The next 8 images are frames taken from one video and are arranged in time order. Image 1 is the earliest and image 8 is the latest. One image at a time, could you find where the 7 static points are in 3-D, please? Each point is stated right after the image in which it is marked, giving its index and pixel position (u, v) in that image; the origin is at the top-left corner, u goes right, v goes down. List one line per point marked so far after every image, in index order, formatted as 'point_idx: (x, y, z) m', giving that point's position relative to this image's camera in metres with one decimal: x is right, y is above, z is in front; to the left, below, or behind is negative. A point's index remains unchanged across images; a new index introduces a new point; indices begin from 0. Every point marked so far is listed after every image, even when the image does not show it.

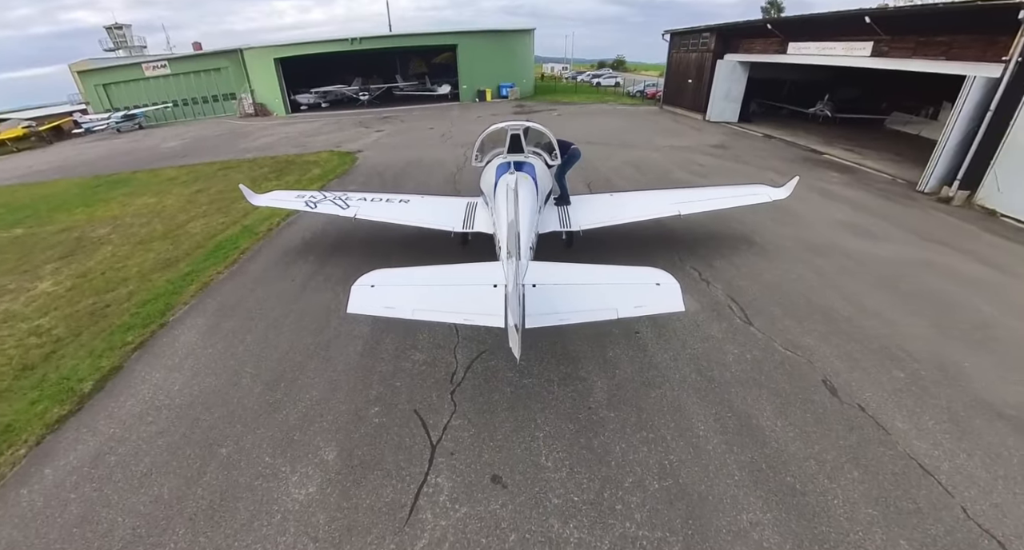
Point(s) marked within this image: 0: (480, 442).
0: (-0.3, -1.4, +4.2) m
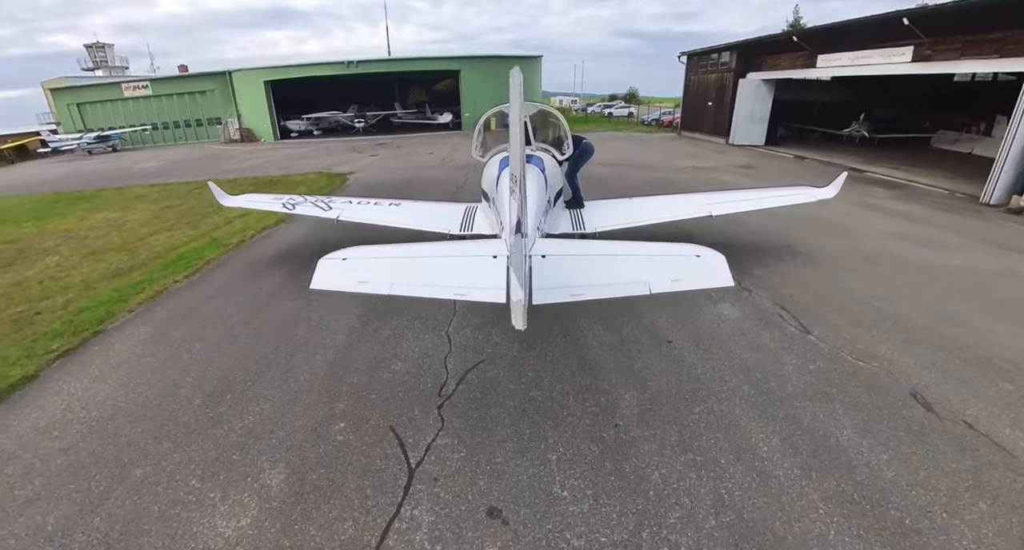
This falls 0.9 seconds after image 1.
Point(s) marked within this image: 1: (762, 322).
0: (-0.2, -1.2, +3.3) m
1: (+2.5, -0.6, +4.6) m
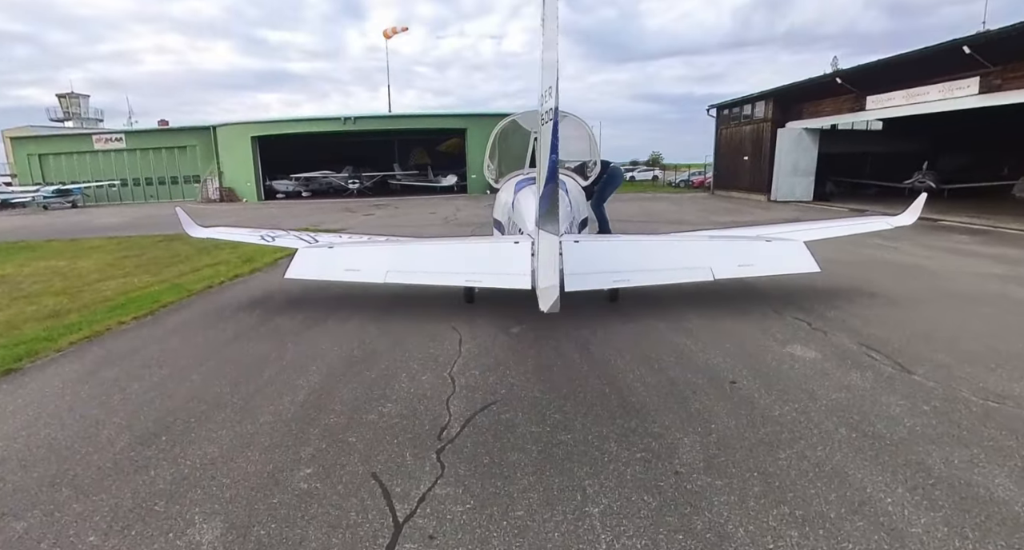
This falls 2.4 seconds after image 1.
0: (-0.1, -1.2, +2.5) m
1: (+2.5, -0.8, +4.0) m
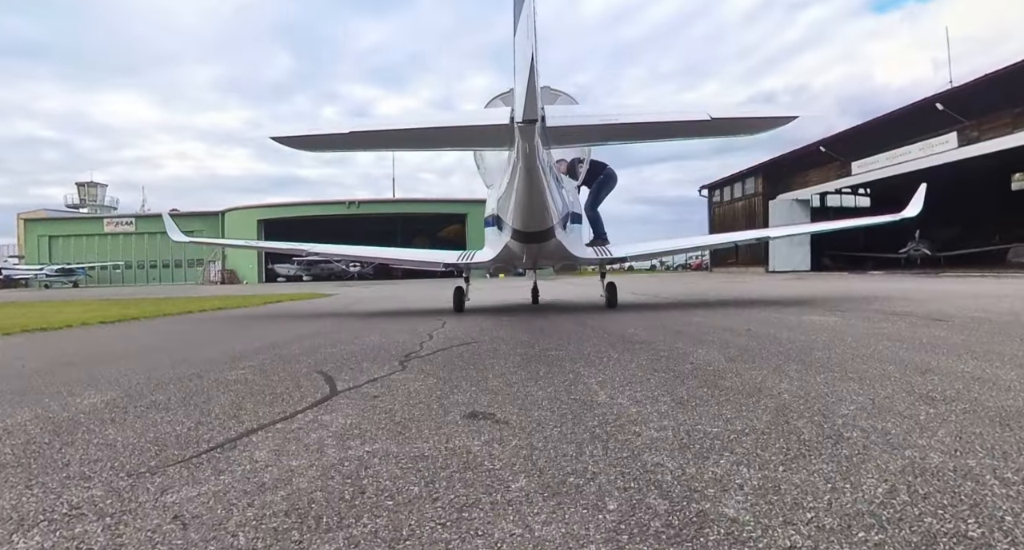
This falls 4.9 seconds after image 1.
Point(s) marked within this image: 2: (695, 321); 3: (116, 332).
0: (-0.2, -0.4, +1.9) m
1: (+2.4, -0.4, +3.5) m
2: (+1.6, -0.4, +4.3) m
3: (-4.1, -0.6, +5.3) m
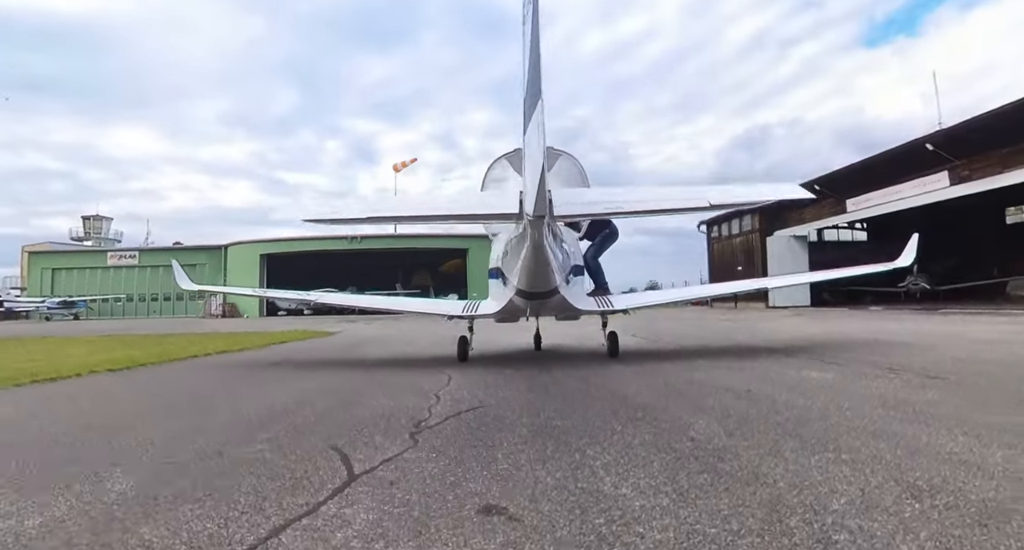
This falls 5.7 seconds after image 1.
0: (-0.2, -0.8, +2.0) m
1: (+2.5, -0.8, +3.6) m
2: (+1.6, -0.9, +4.4) m
3: (-4.1, -1.1, +5.4) m
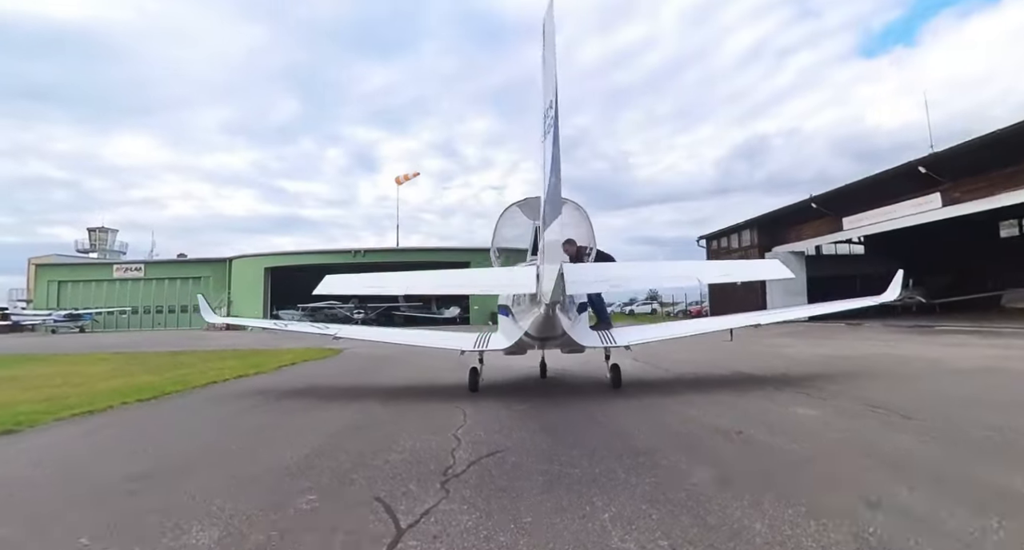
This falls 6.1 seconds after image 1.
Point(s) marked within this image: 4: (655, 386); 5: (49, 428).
0: (-0.1, -1.1, +2.4) m
1: (+2.6, -1.2, +3.9) m
2: (+1.7, -1.3, +4.8) m
3: (-4.0, -1.6, +5.8) m
4: (+1.8, -1.4, +6.6) m
5: (-4.7, -1.6, +5.2) m
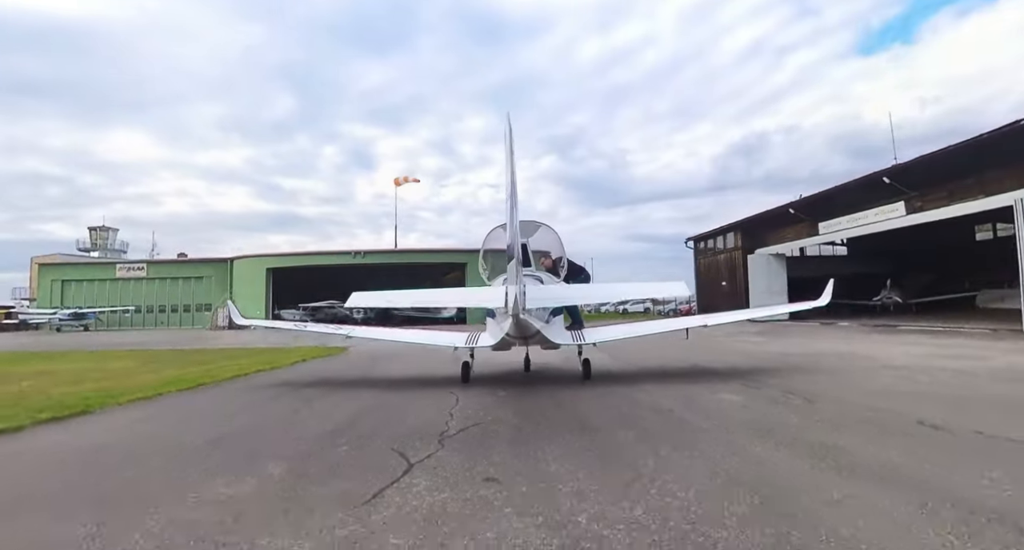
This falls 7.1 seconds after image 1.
0: (-0.3, -1.3, +3.5) m
1: (+2.4, -1.3, +5.0) m
2: (+1.5, -1.4, +5.9) m
3: (-4.2, -1.7, +6.9) m
4: (+1.7, -1.6, +7.7) m
5: (-4.9, -1.7, +6.3) m
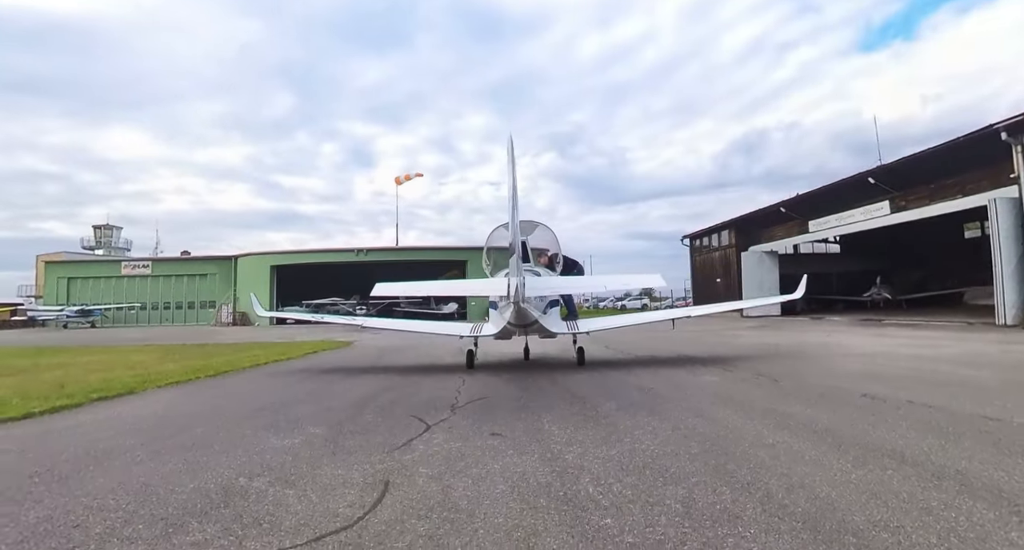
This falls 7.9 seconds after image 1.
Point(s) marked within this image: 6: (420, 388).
0: (-0.2, -1.2, +4.2) m
1: (+2.4, -1.3, +5.7) m
2: (+1.5, -1.4, +6.6) m
3: (-4.2, -1.6, +7.6) m
4: (+1.7, -1.5, +8.4) m
5: (-4.9, -1.6, +7.0) m
6: (-1.2, -1.4, +6.5) m
